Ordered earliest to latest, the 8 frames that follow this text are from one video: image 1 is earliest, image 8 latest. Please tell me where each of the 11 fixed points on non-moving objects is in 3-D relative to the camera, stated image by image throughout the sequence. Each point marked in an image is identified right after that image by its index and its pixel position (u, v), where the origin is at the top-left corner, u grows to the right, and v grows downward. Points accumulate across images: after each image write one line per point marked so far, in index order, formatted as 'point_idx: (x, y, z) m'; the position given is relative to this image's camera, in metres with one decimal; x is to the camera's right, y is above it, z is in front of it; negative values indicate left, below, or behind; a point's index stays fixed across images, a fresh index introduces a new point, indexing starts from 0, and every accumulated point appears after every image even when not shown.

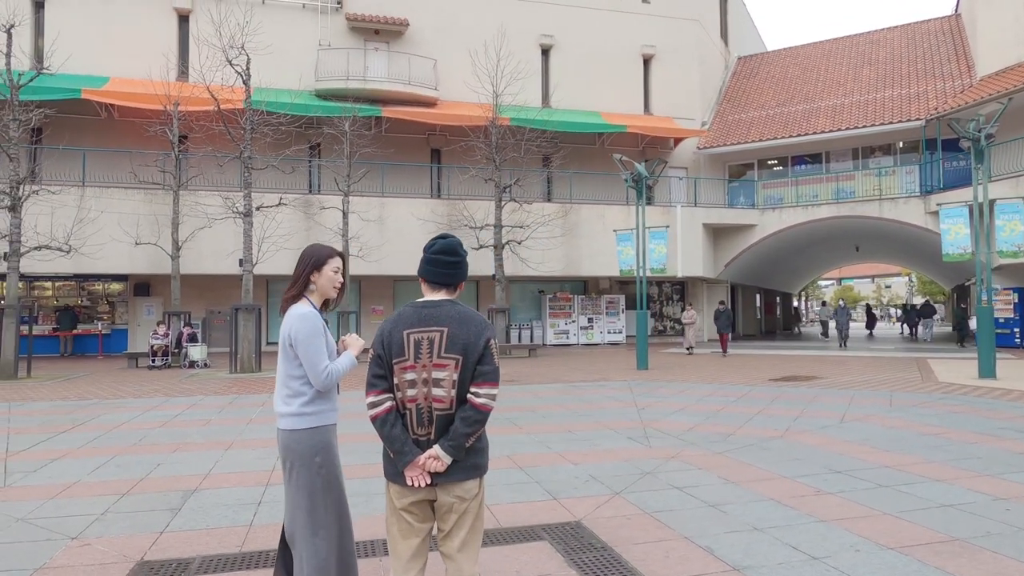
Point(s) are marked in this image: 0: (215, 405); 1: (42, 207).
0: (-4.6, -1.8, +10.3) m
1: (-13.3, +2.3, +18.3) m
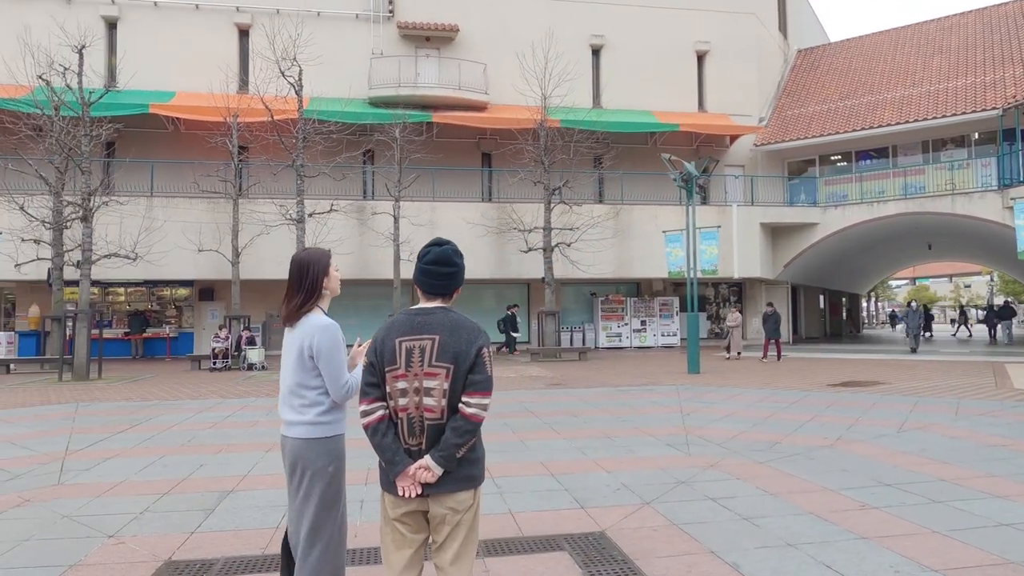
0: (-4.0, -1.9, +10.6) m
1: (-11.9, +2.1, +19.3) m
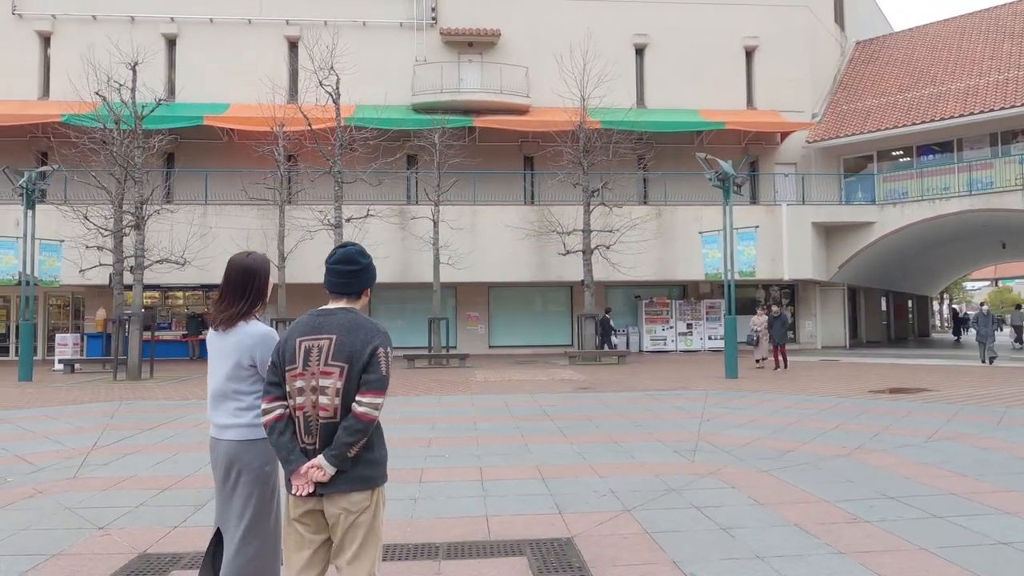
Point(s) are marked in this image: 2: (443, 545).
0: (-3.7, -2.0, +10.9) m
1: (-10.8, +2.0, +20.3) m
2: (-0.5, -1.7, +4.4) m
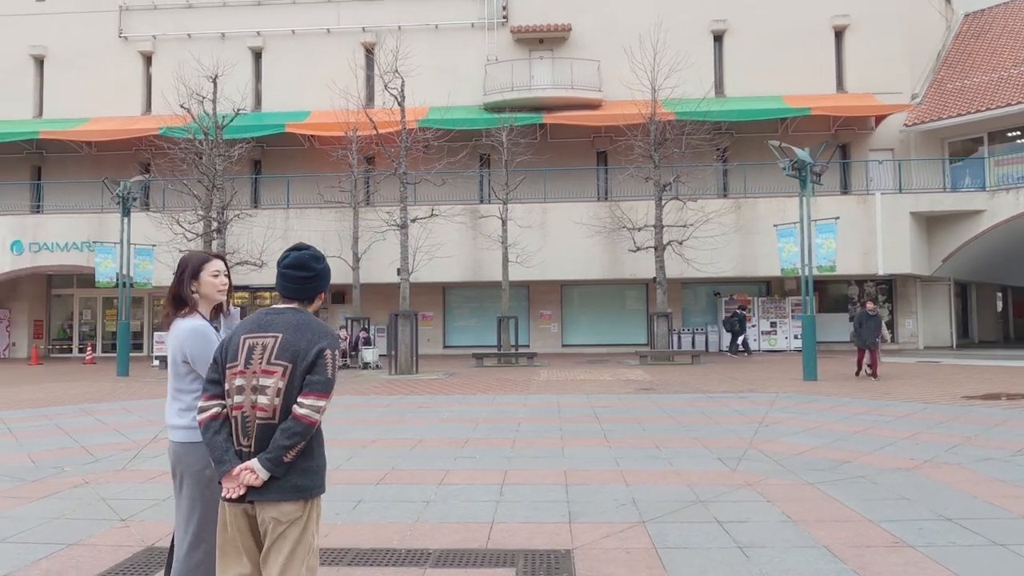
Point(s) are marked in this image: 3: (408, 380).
0: (-2.8, -2.0, +11.2) m
1: (-8.6, +2.0, +21.4) m
2: (-0.5, -1.7, +4.3) m
3: (-2.4, -2.1, +15.3) m
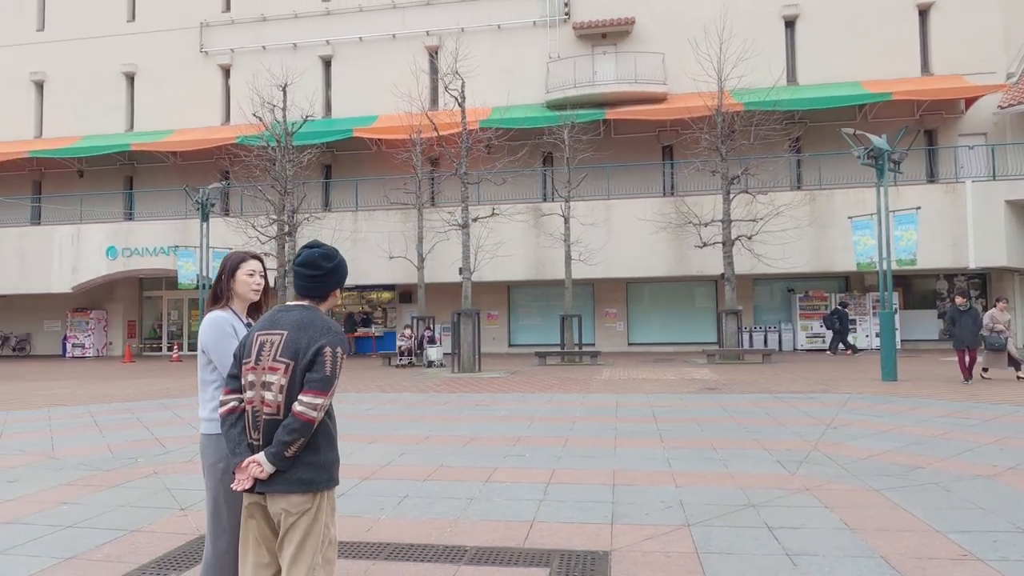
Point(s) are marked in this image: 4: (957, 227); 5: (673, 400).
0: (-1.8, -2.0, +11.3) m
1: (-6.6, +1.9, +22.2) m
2: (-0.3, -1.7, +4.3) m
3: (-1.0, -2.1, +15.4) m
4: (+13.5, +1.8, +20.1) m
5: (+2.7, -1.9, +11.2) m
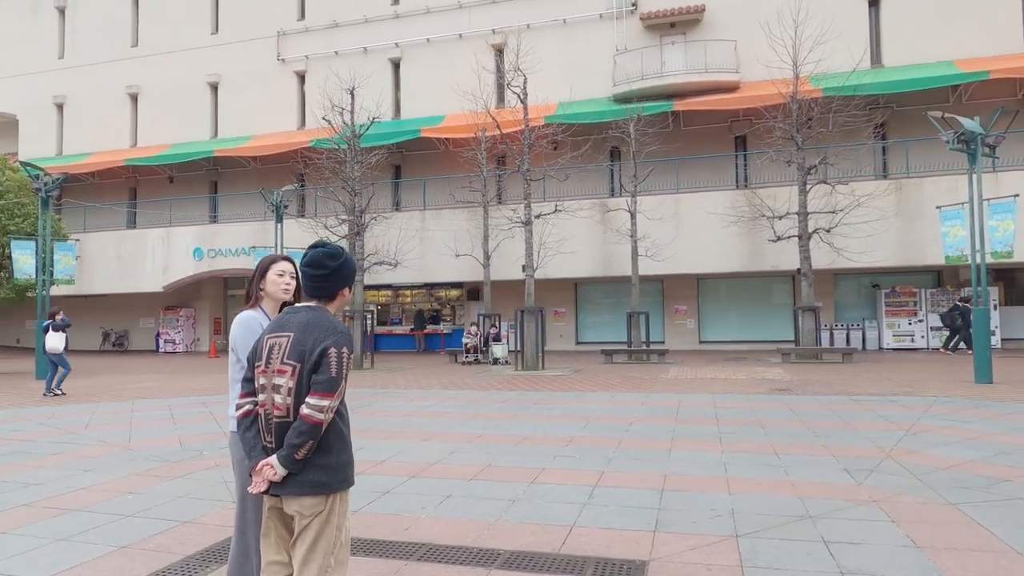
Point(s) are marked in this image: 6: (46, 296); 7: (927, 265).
0: (-0.8, -1.9, +11.4) m
1: (-4.4, +2.0, +22.7) m
2: (0.0, -1.7, +4.2) m
3: (+0.4, -2.0, +15.4) m
4: (+15.3, +2.0, +18.4) m
5: (+3.7, -1.8, +10.7) m
6: (-11.8, -0.2, +16.7) m
7: (+12.0, +0.7, +19.2) m
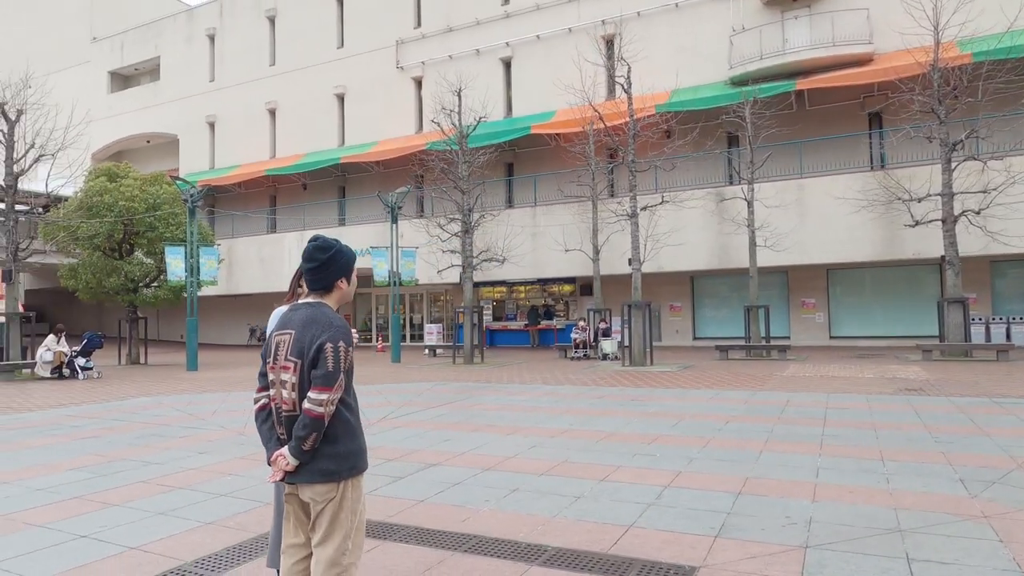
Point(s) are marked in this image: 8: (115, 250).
0: (+0.9, -1.8, +11.3) m
1: (-0.6, +2.1, +23.1) m
2: (+0.2, -1.6, +4.1) m
3: (+2.8, -1.9, +15.0) m
4: (+18.0, +2.4, +15.1) m
5: (+5.1, -1.7, +9.8) m
6: (-8.9, -0.2, +18.7) m
7: (+14.8, +1.0, +16.6) m
8: (-11.8, +1.1, +19.8) m
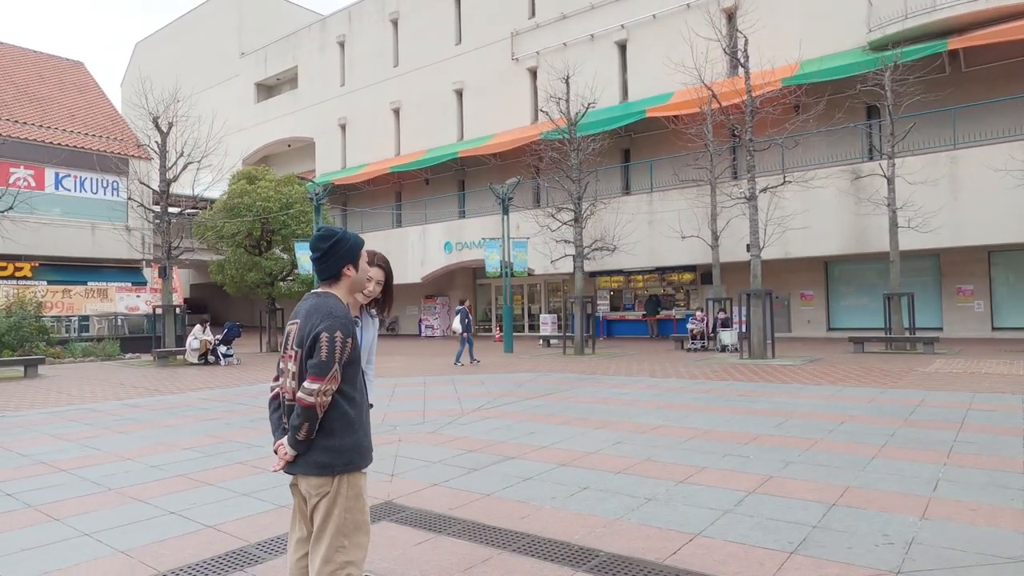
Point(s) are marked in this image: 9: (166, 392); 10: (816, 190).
0: (+2.5, -1.7, +10.8) m
1: (+3.3, +2.5, +22.6) m
2: (+0.5, -1.6, +3.9) m
3: (+5.2, -1.6, +14.1) m
4: (+20.0, +2.8, +11.2) m
5: (+6.4, -1.5, +8.5) m
6: (-5.7, 0.0, +19.9) m
7: (+17.2, +1.4, +13.2) m
8: (-8.4, +1.3, +21.5) m
9: (-6.3, -1.9, +12.1) m
10: (+8.8, +2.8, +19.0) m
